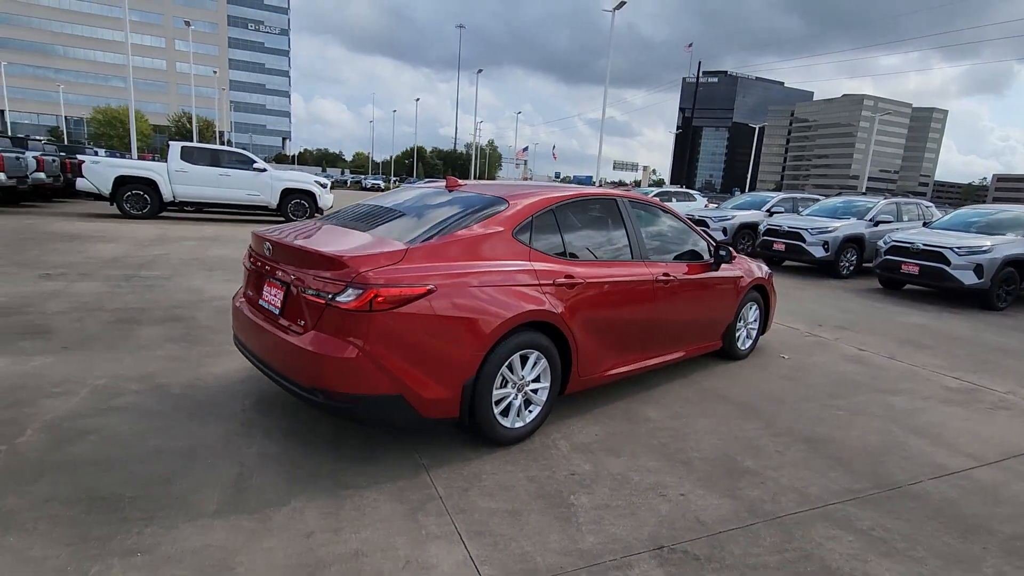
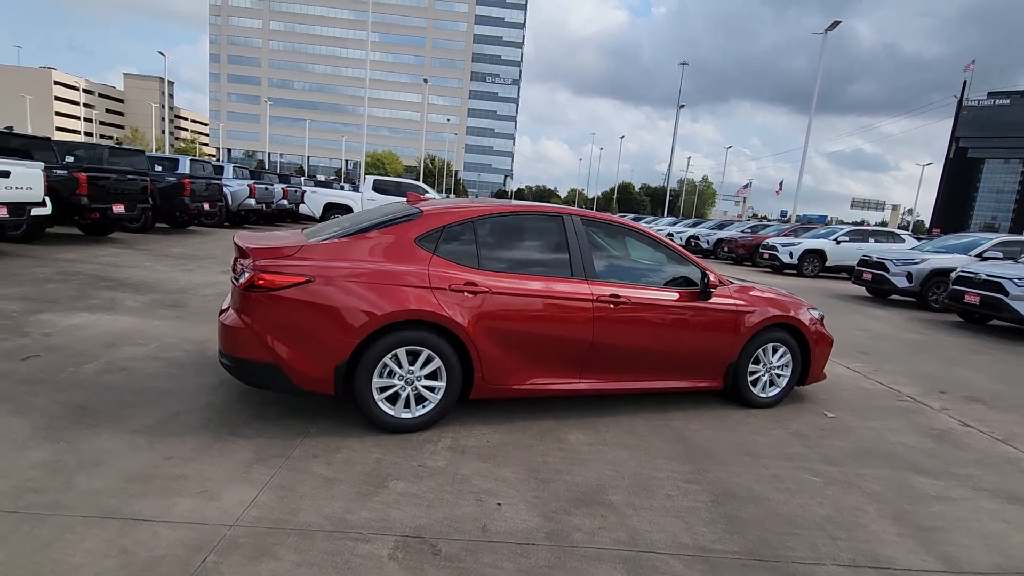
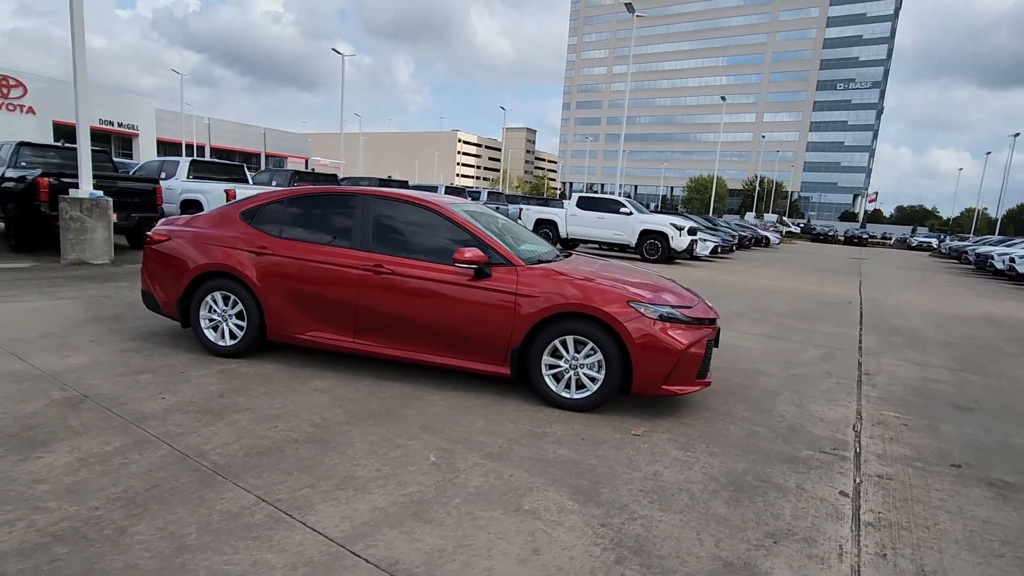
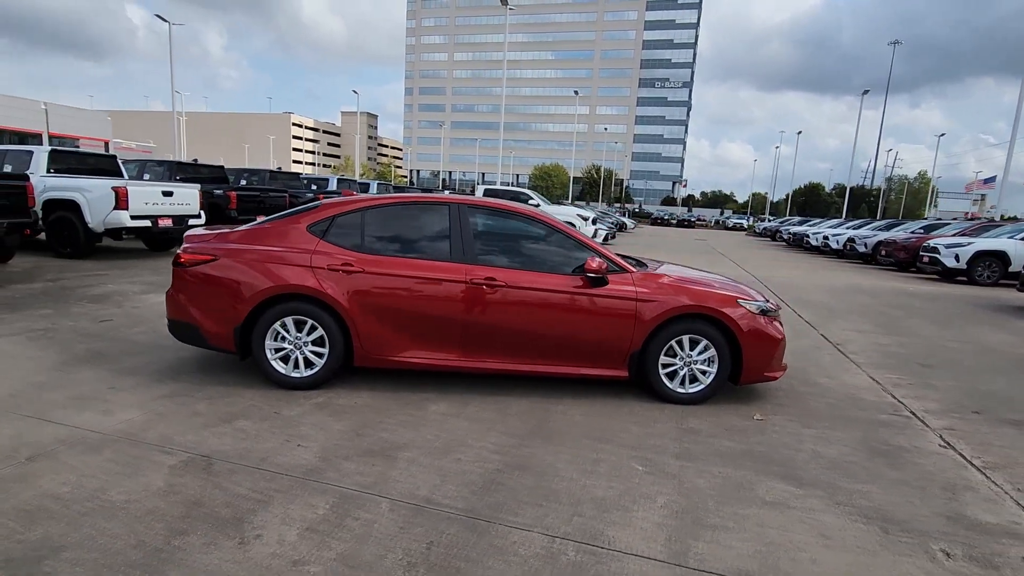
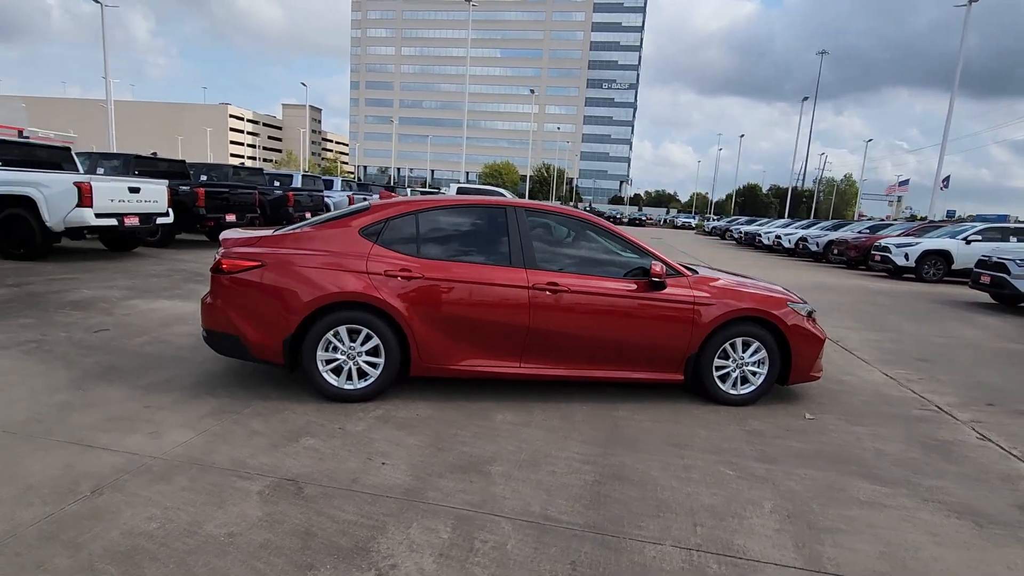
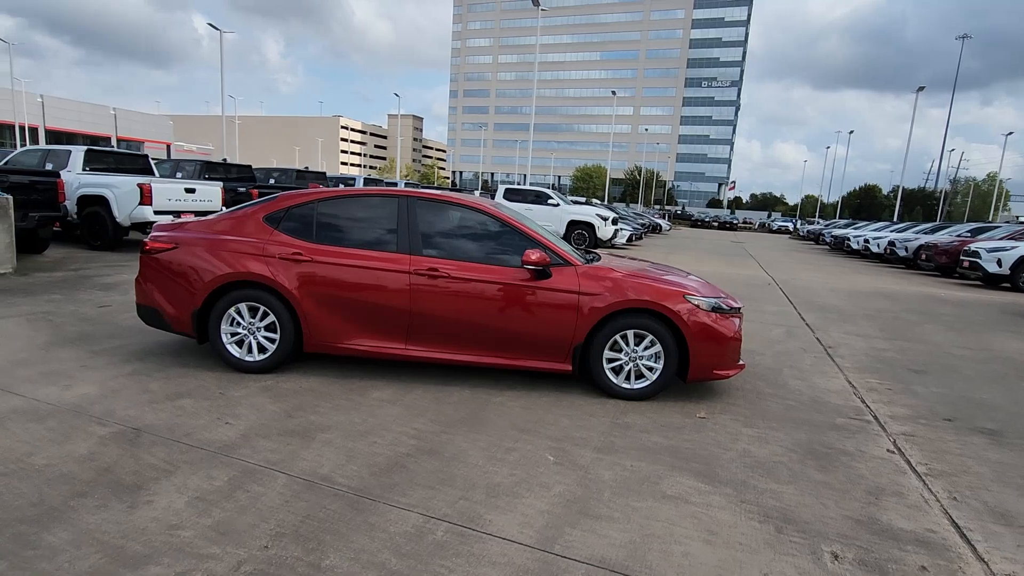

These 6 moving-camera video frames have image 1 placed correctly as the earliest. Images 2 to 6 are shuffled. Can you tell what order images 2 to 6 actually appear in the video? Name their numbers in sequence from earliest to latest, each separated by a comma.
2, 5, 4, 6, 3
